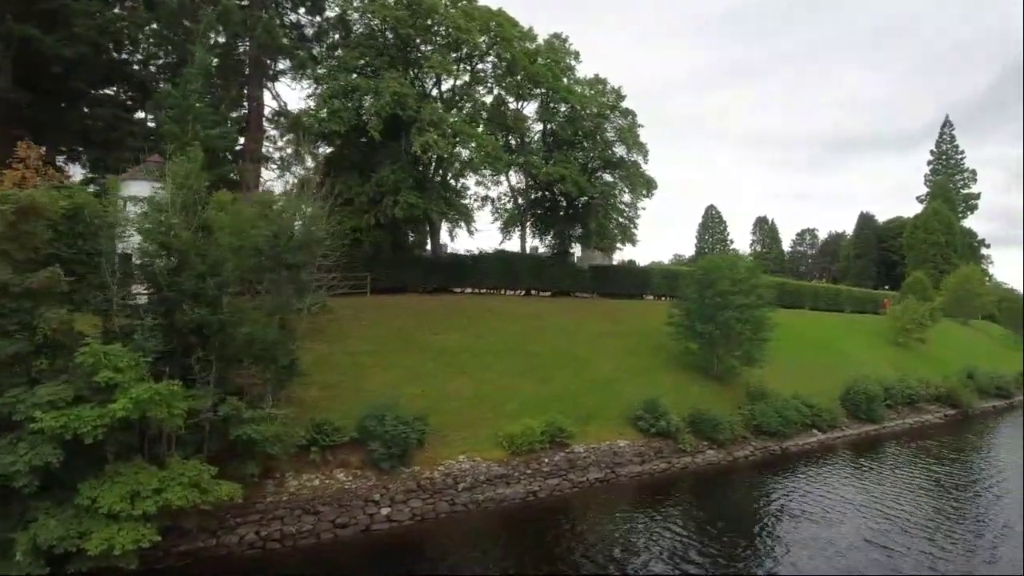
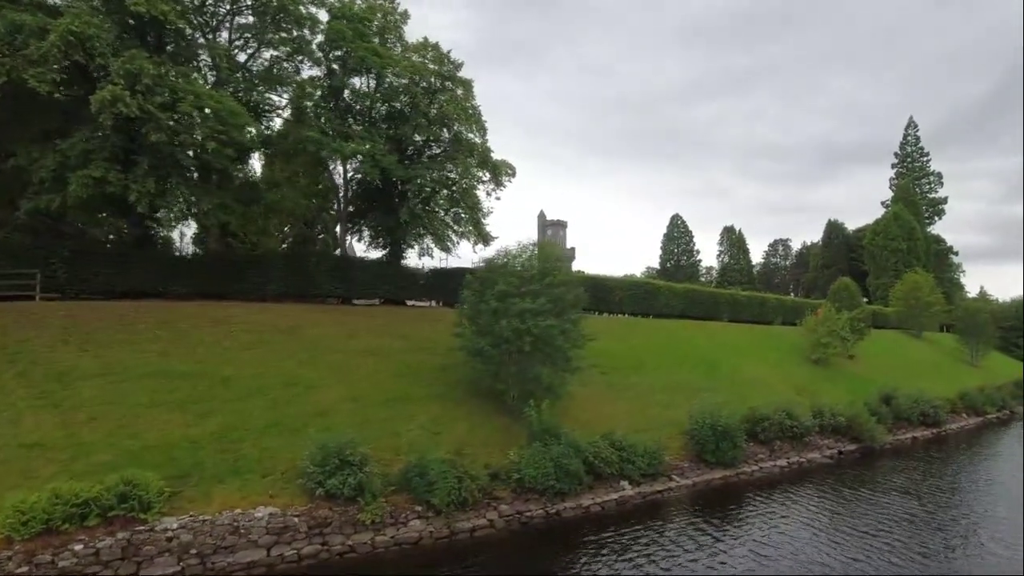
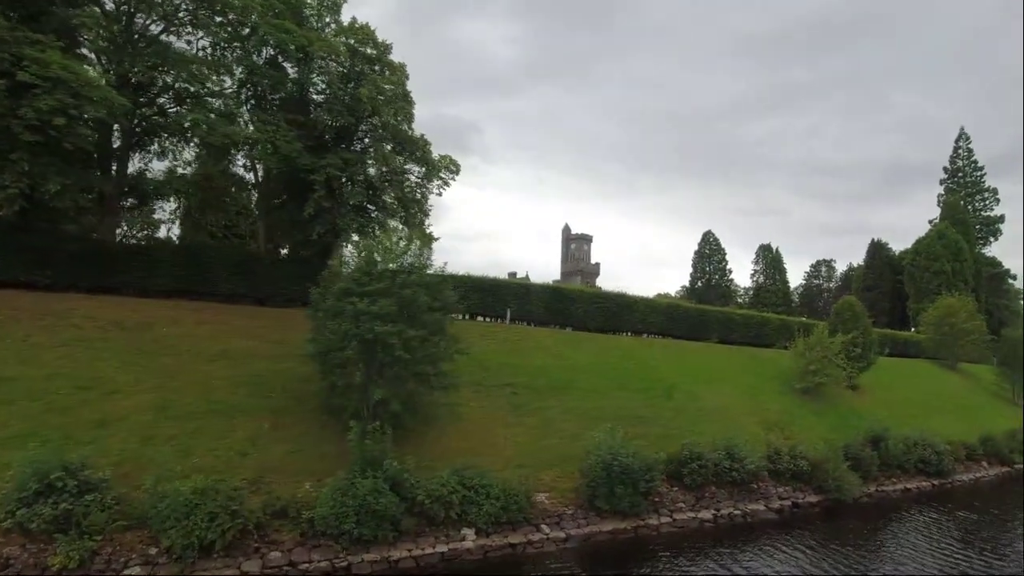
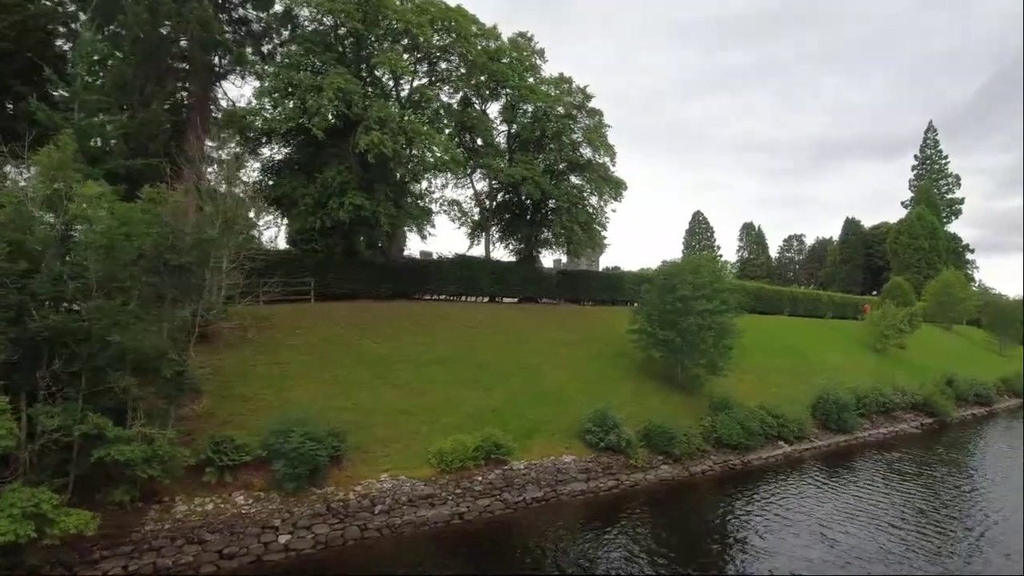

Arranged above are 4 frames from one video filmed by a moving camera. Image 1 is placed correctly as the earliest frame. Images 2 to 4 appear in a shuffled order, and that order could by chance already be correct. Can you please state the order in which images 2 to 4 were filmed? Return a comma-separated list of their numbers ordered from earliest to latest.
4, 2, 3
